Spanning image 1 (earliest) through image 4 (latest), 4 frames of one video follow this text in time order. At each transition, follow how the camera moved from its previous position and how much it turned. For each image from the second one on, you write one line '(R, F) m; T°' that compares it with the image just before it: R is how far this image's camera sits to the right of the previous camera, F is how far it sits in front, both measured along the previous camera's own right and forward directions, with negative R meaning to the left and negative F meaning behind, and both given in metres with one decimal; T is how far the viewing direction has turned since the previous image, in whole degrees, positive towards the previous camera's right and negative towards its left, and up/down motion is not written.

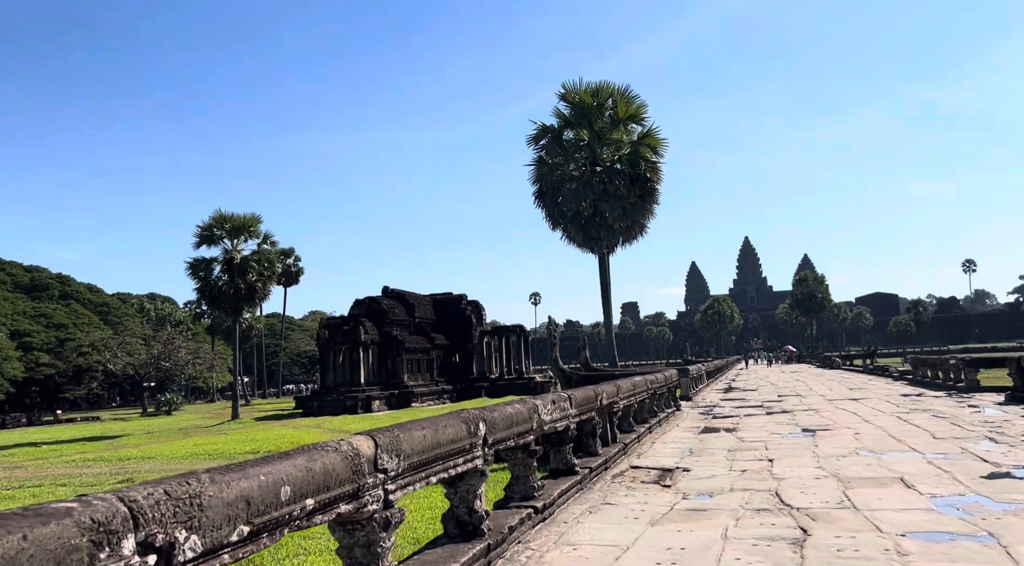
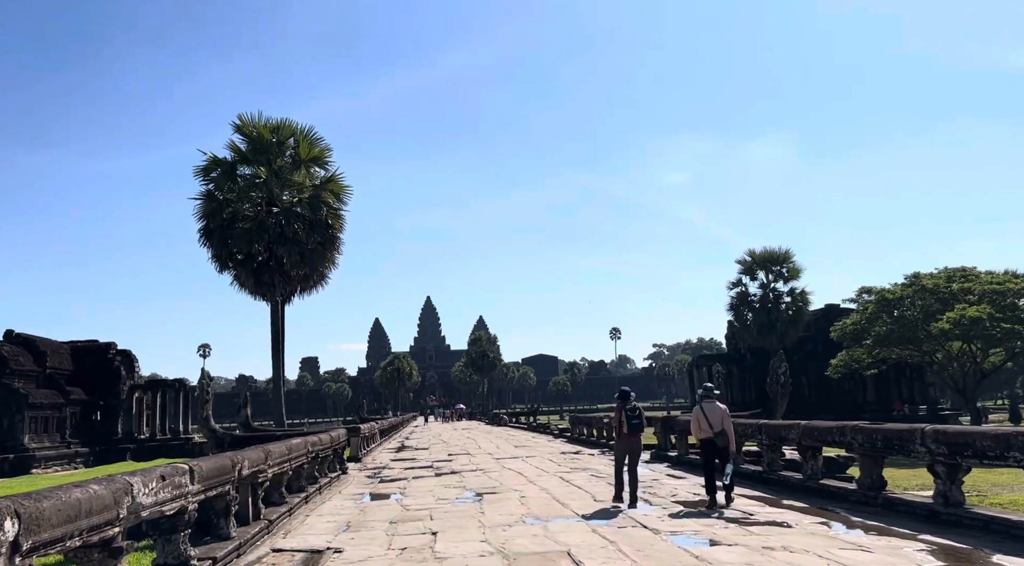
(+0.4, +1.0) m; +23°
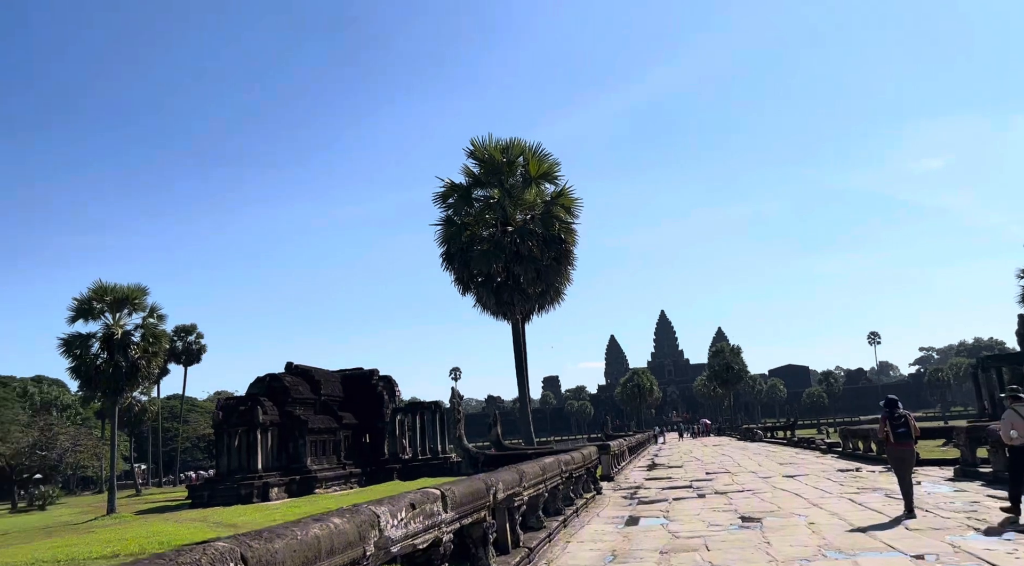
(-0.3, +0.9) m; -17°
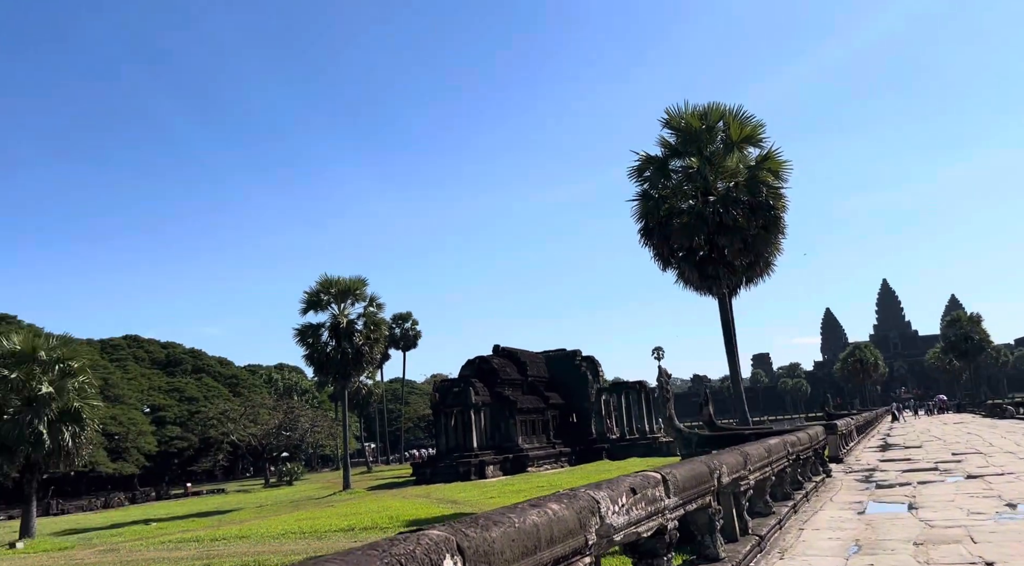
(-0.1, +0.3) m; -15°
